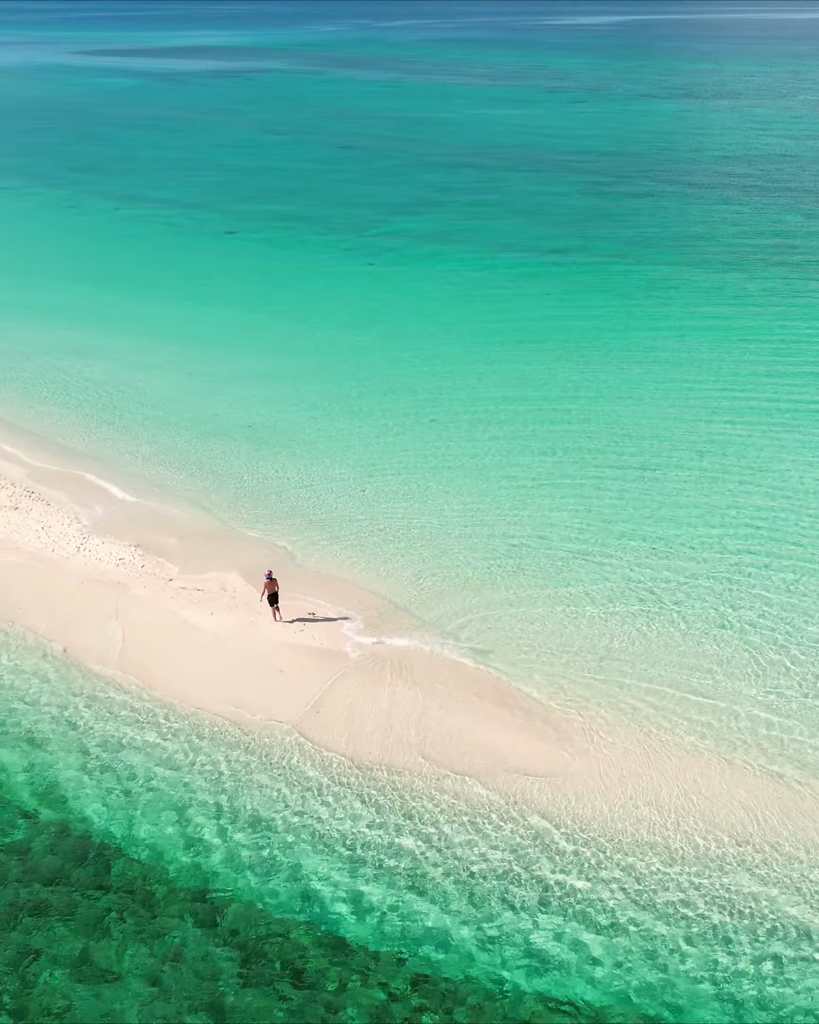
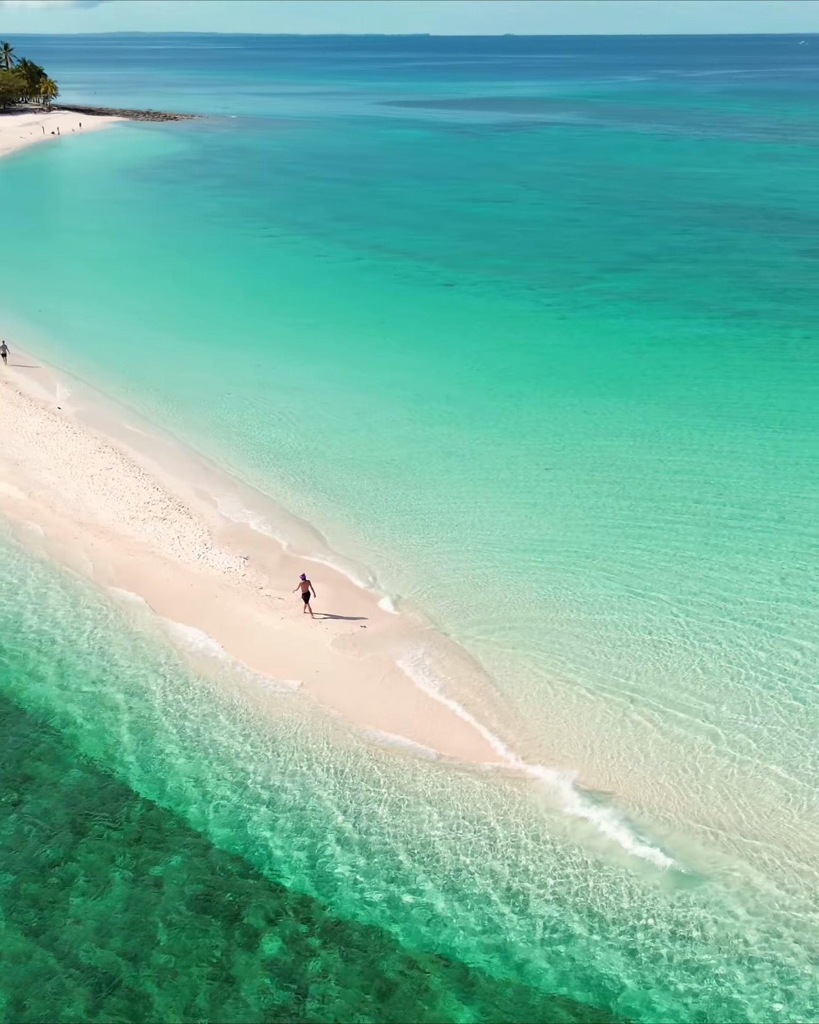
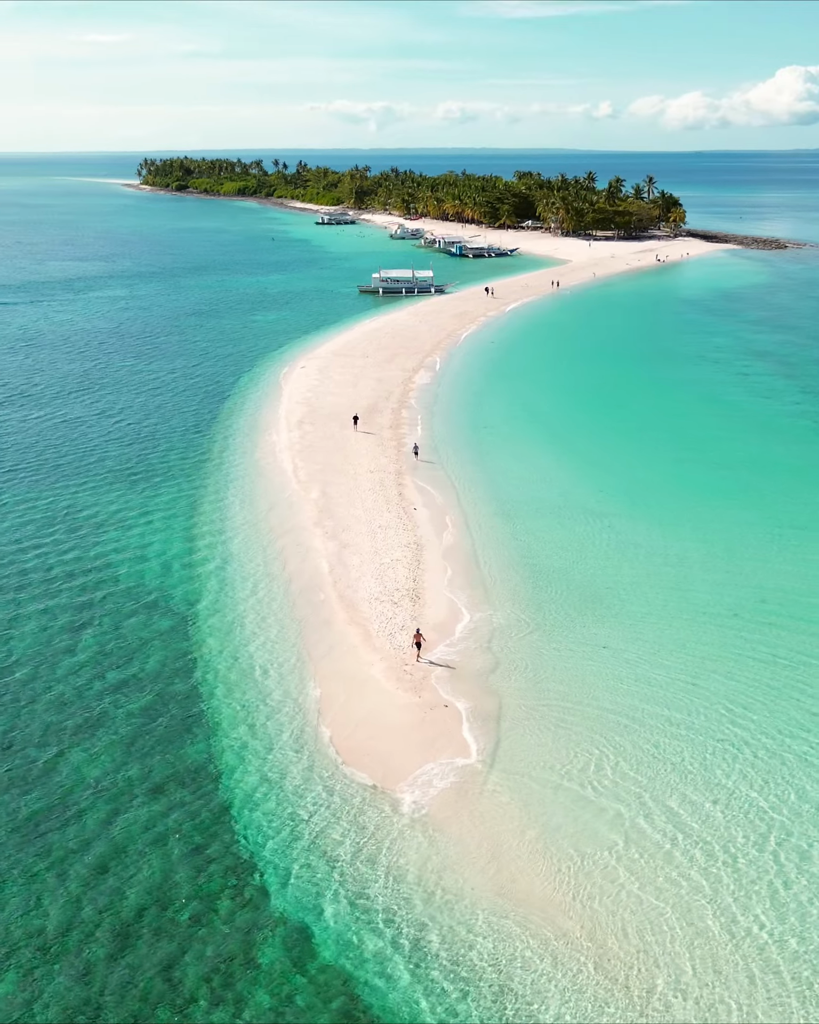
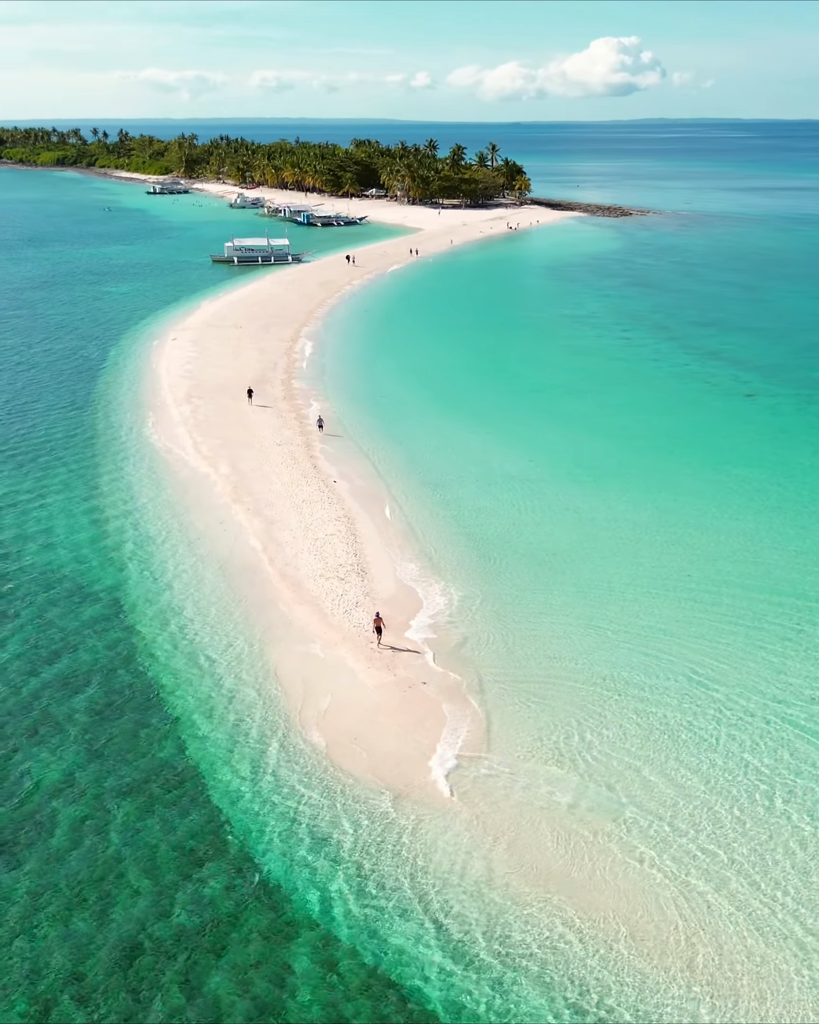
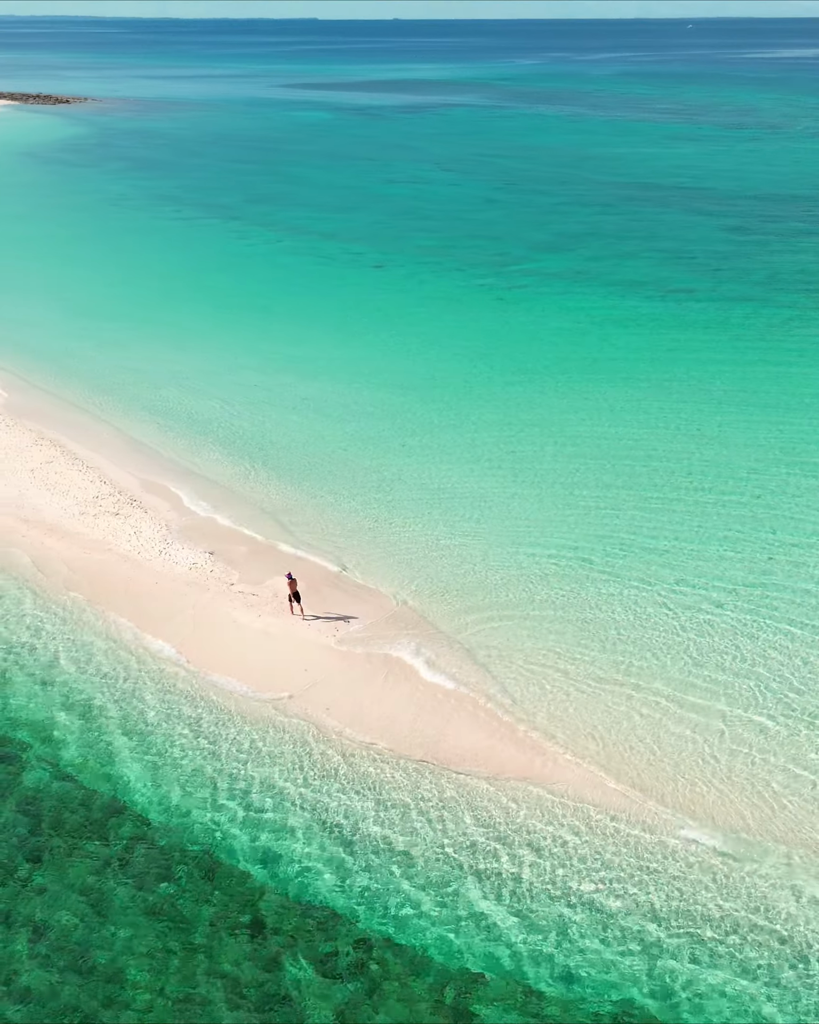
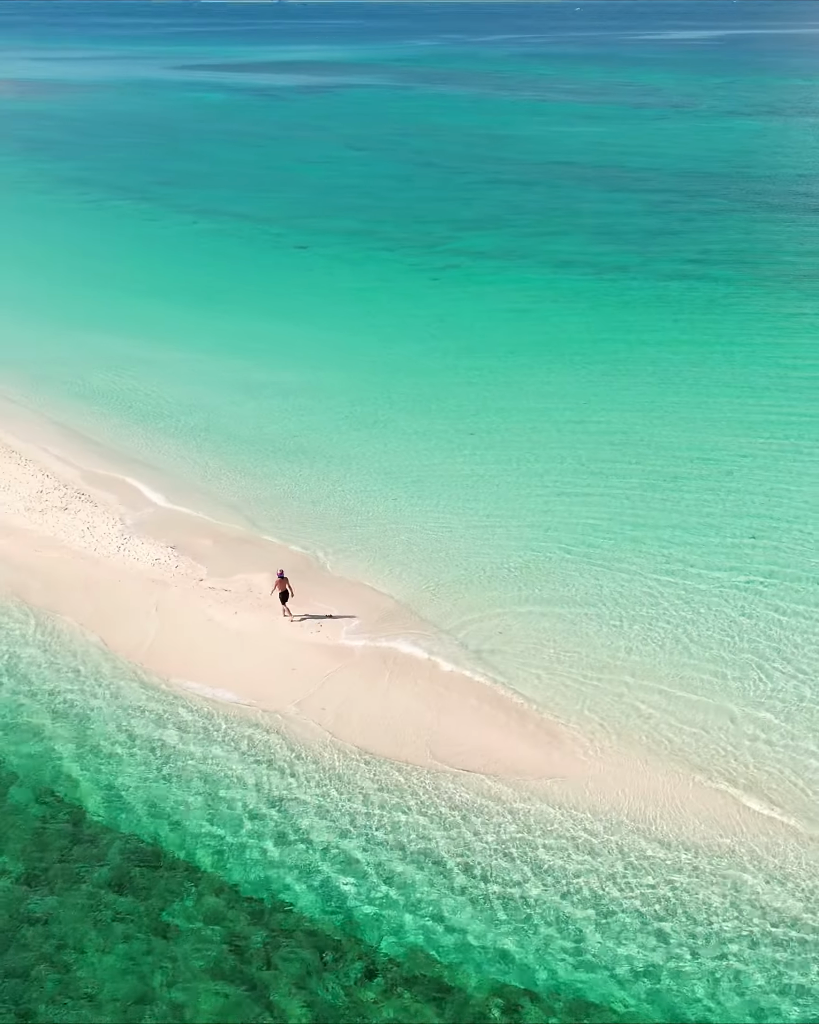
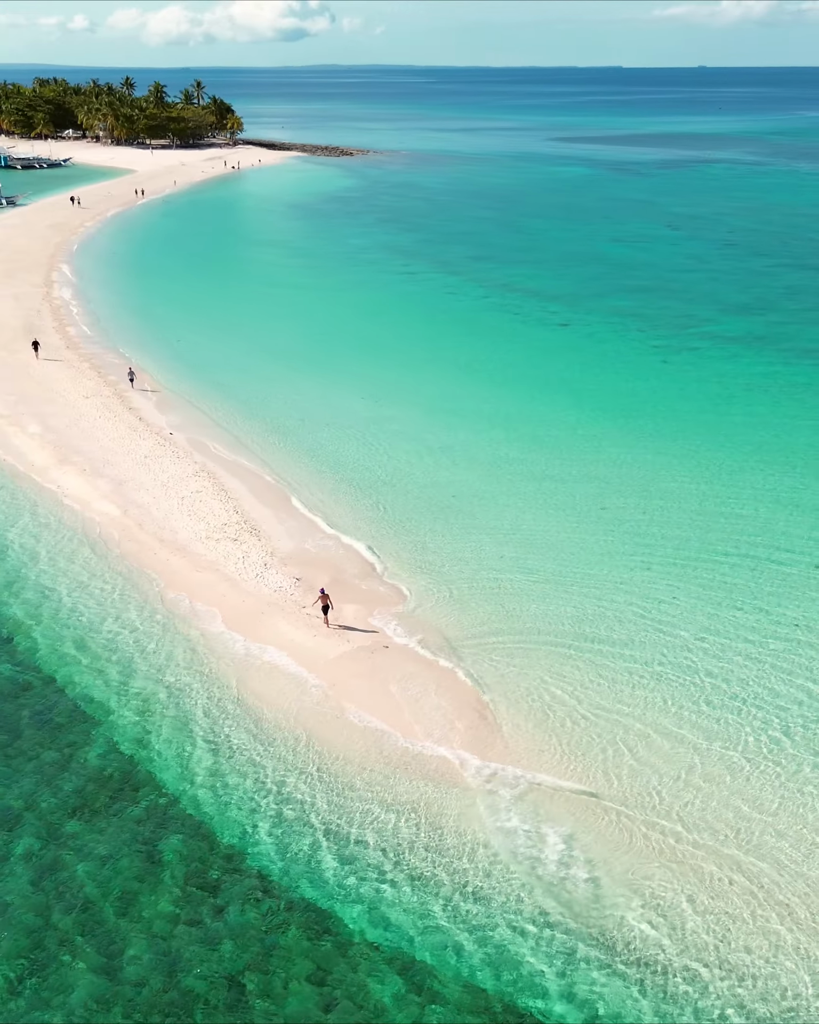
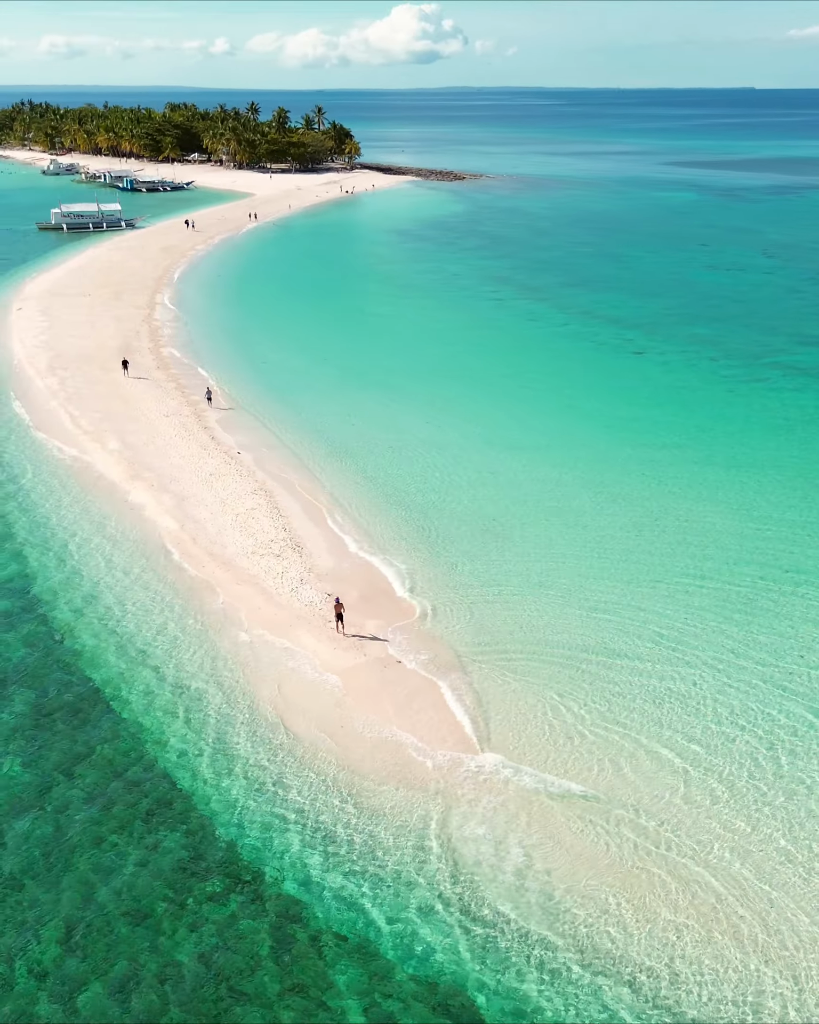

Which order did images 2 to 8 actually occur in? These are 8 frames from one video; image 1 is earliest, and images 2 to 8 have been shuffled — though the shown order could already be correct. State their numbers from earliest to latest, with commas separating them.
6, 5, 2, 7, 8, 4, 3
